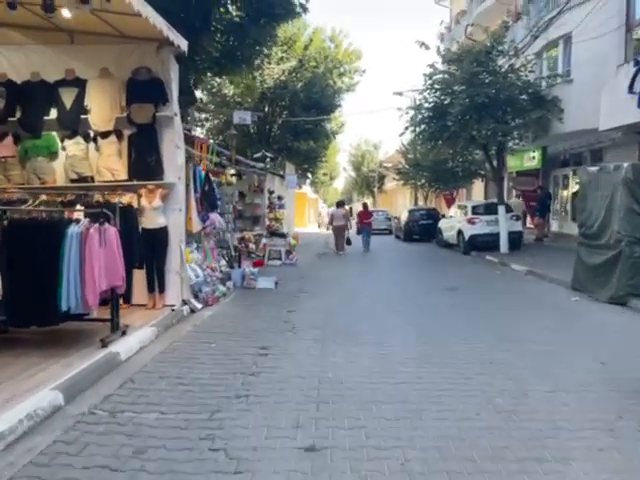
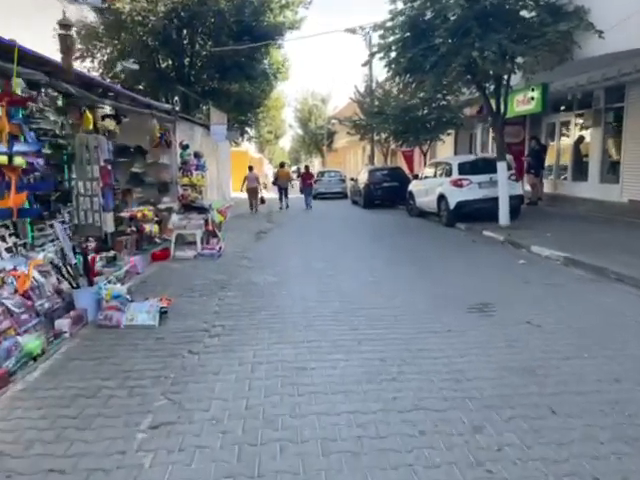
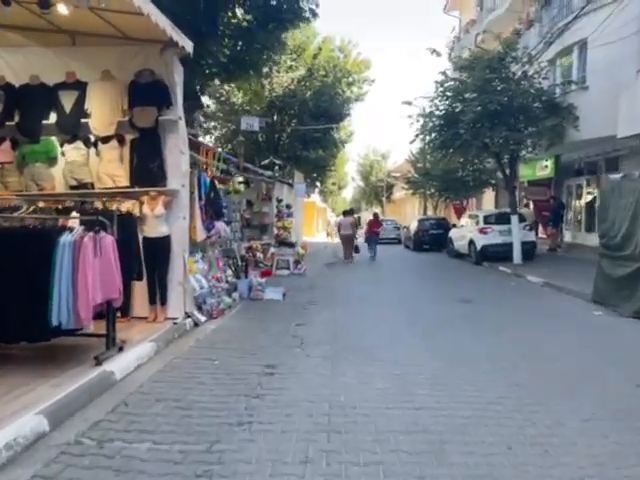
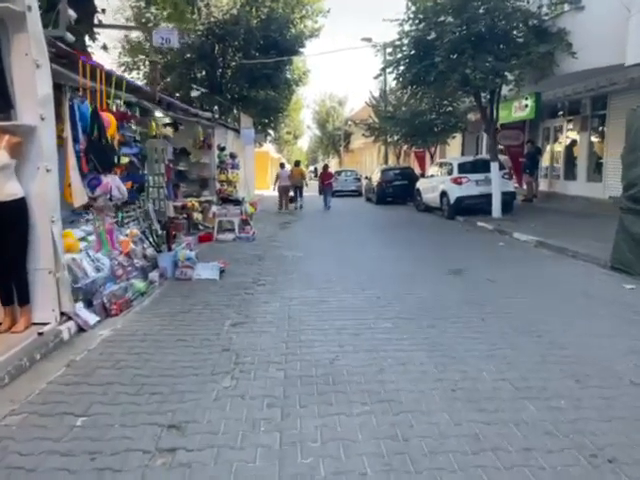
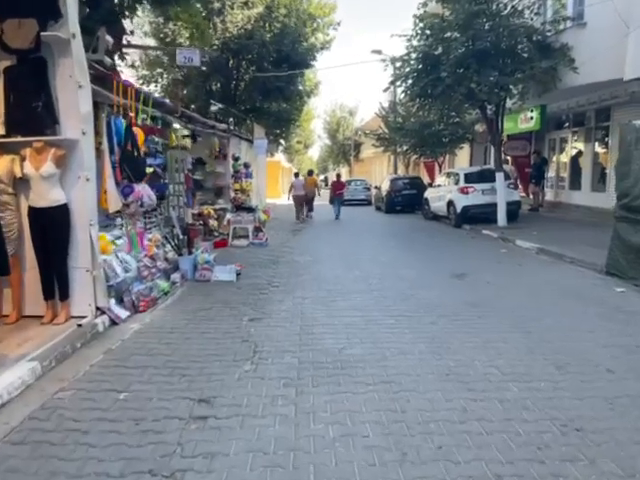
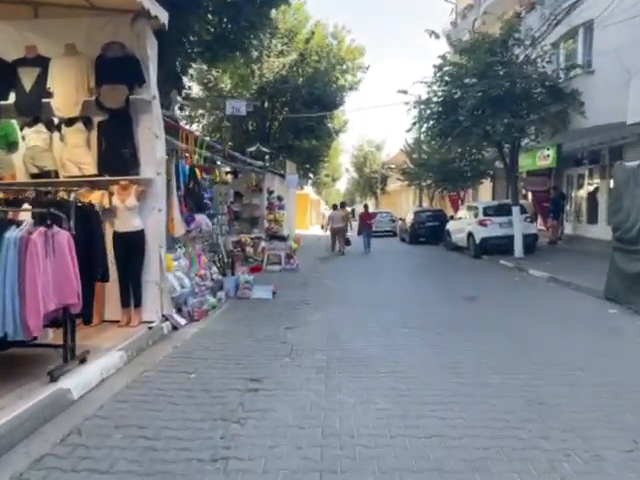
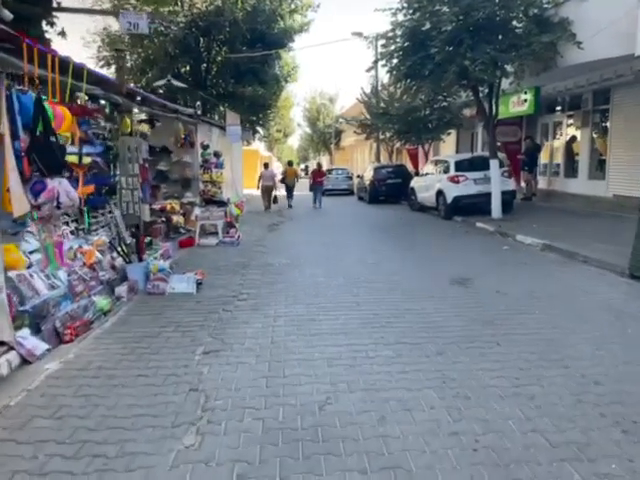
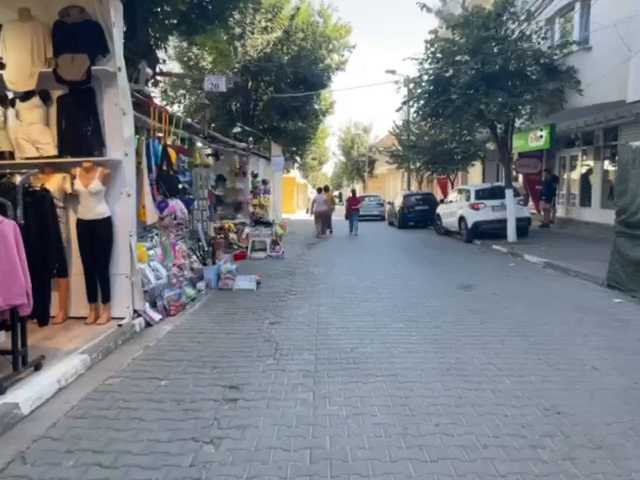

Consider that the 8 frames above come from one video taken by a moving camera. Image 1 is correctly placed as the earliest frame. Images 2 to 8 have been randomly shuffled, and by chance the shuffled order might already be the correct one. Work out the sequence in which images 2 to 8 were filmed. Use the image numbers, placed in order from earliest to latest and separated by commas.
3, 6, 8, 5, 4, 7, 2
